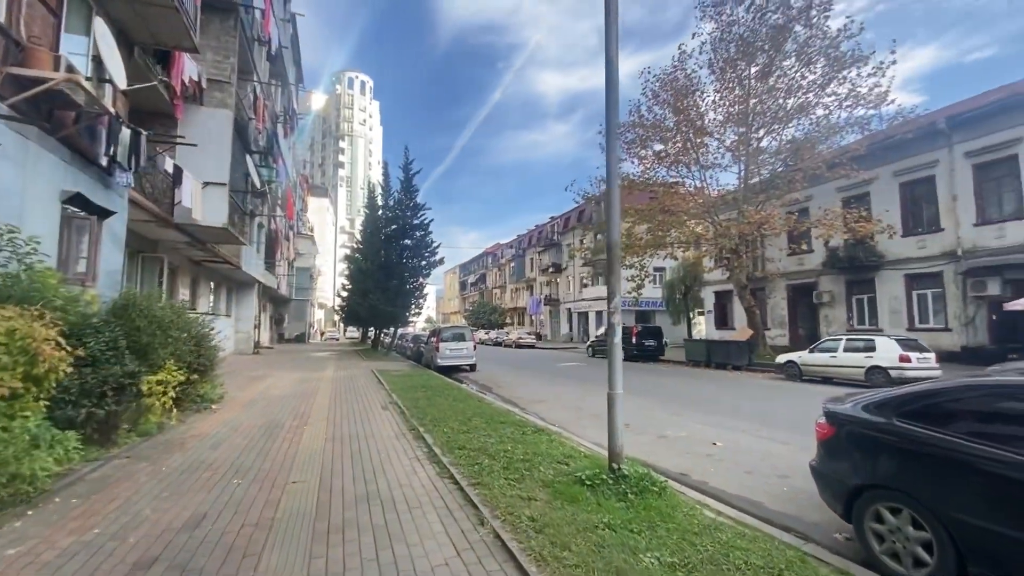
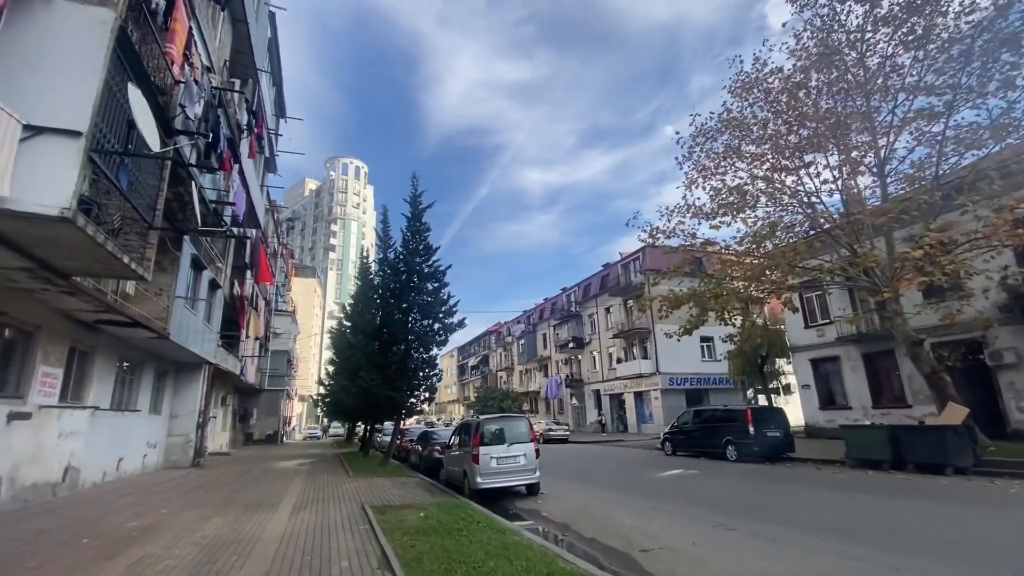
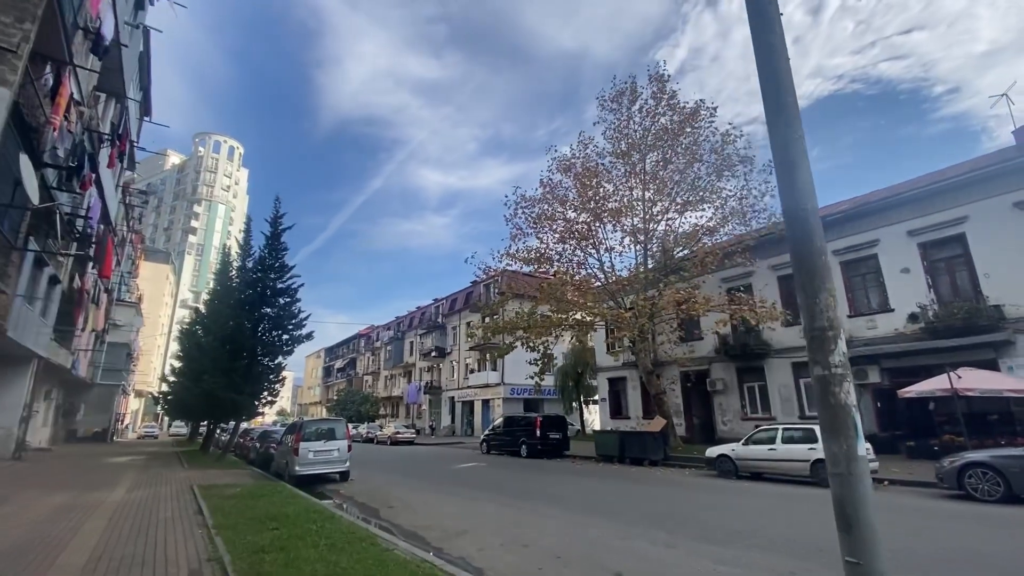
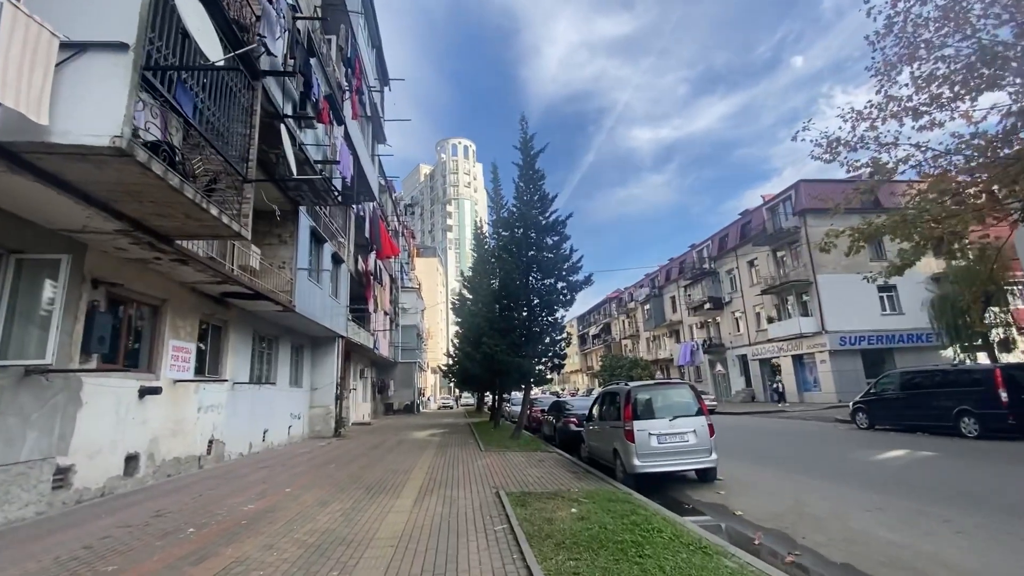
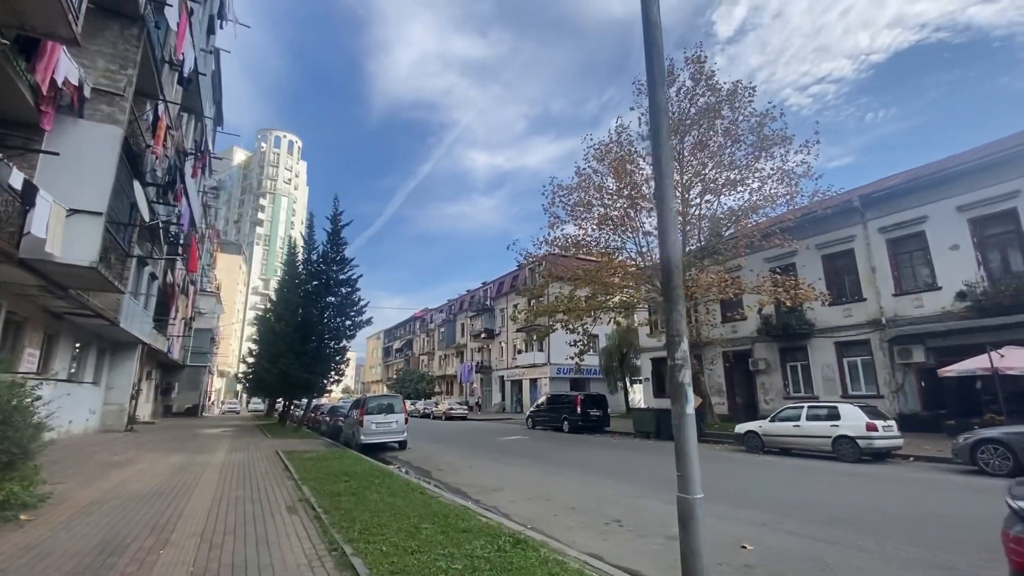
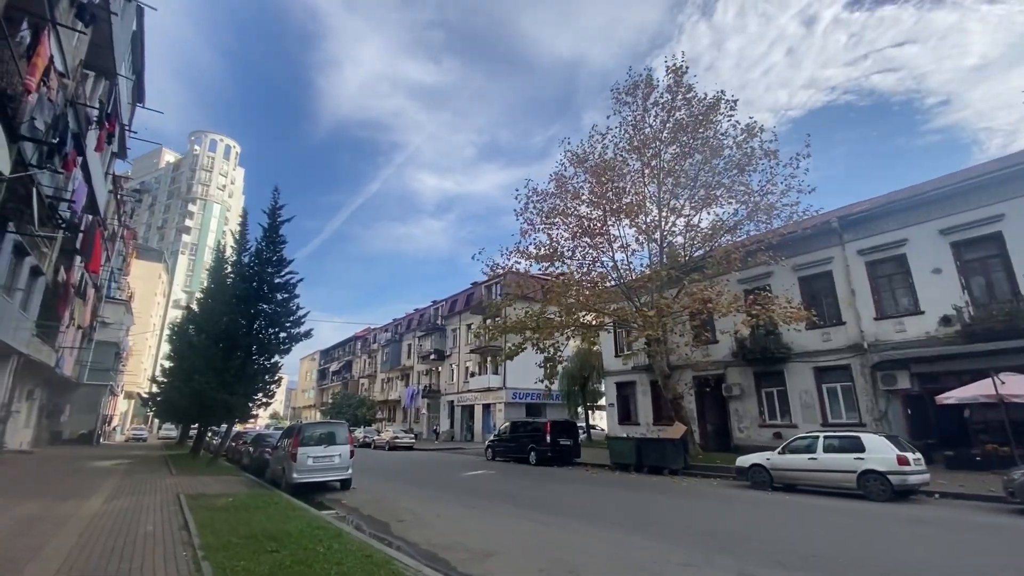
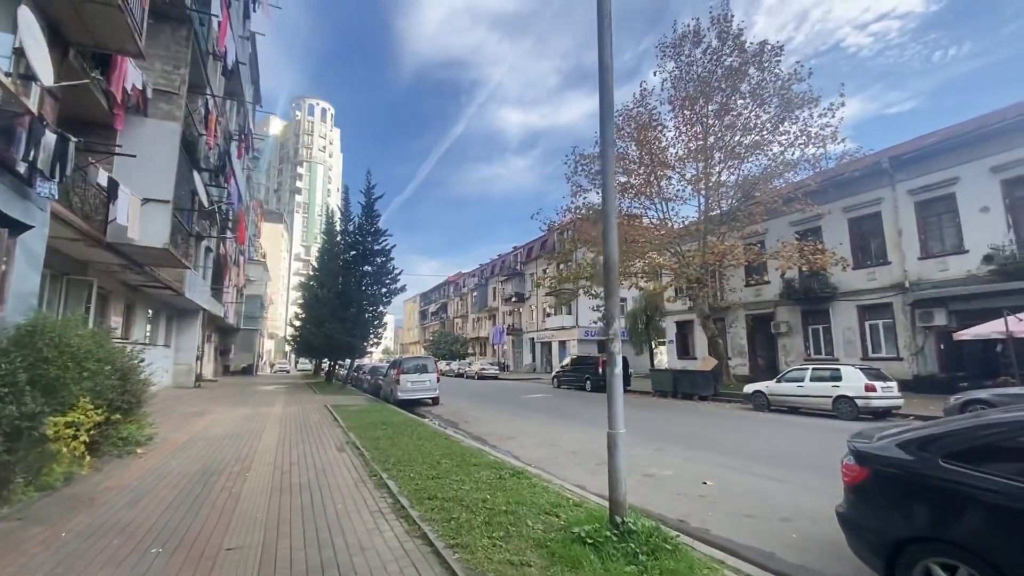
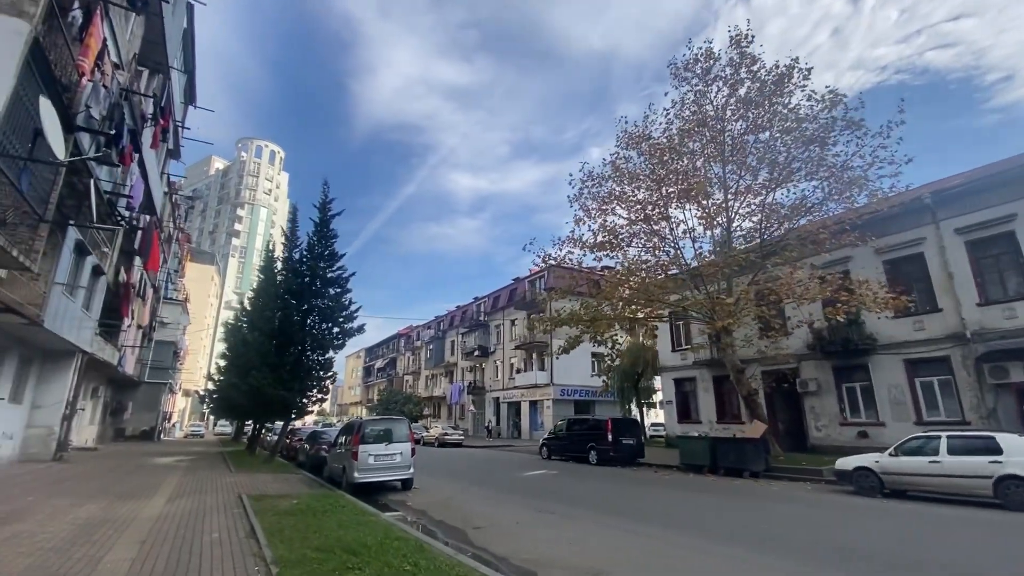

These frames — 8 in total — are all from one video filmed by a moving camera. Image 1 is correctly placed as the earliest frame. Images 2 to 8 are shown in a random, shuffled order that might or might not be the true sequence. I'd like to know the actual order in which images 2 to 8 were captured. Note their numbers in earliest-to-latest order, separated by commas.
7, 5, 3, 6, 8, 2, 4
